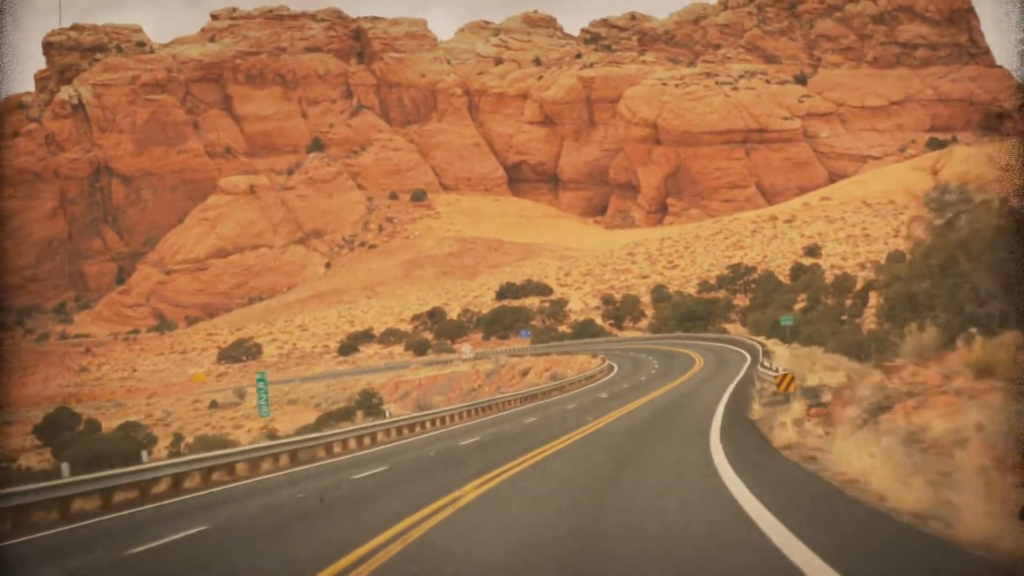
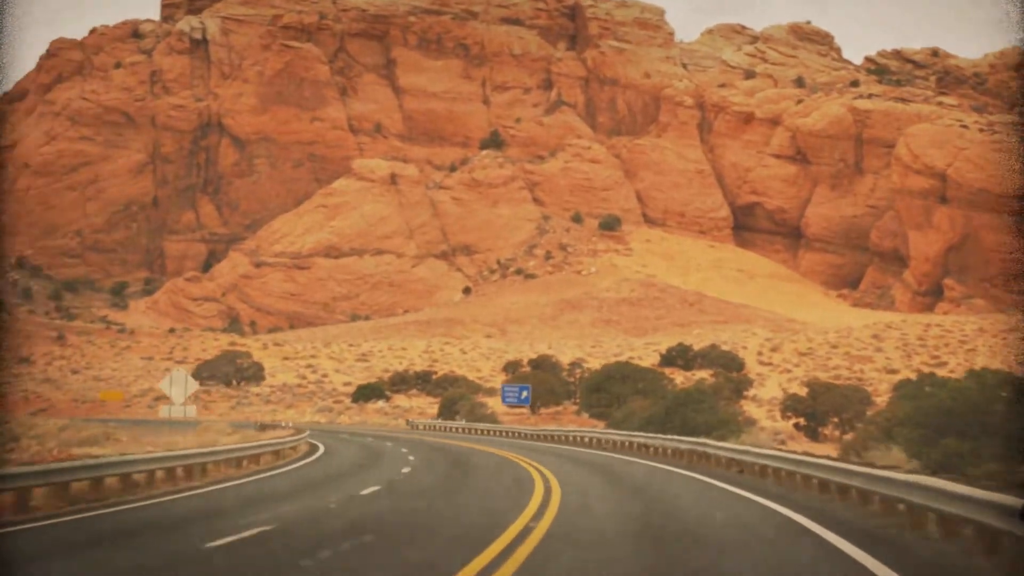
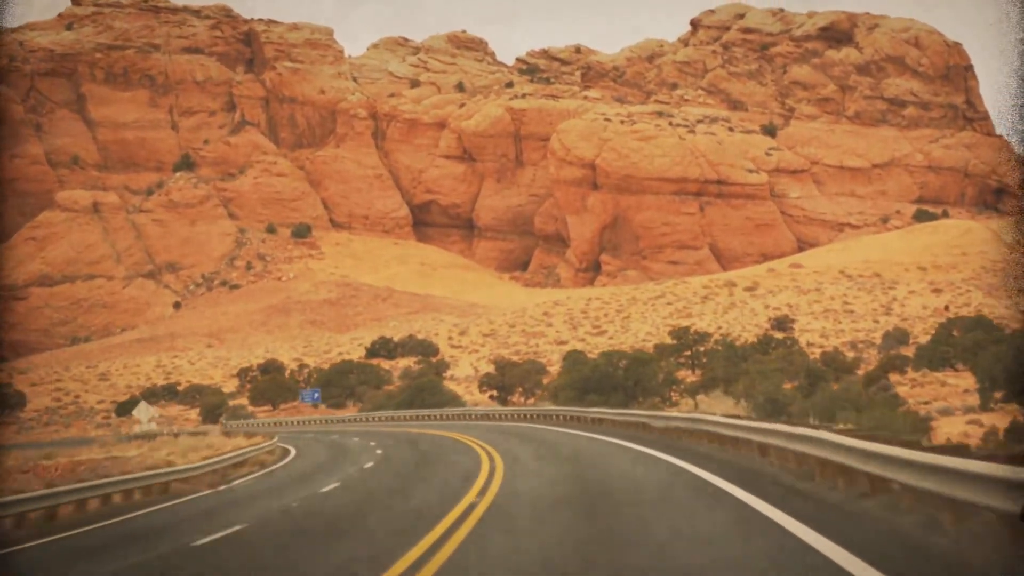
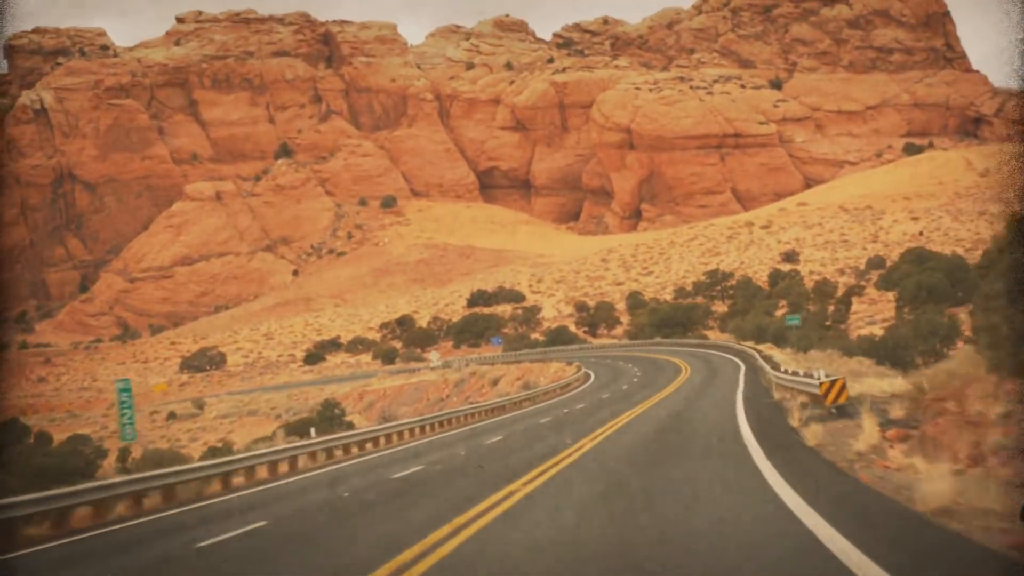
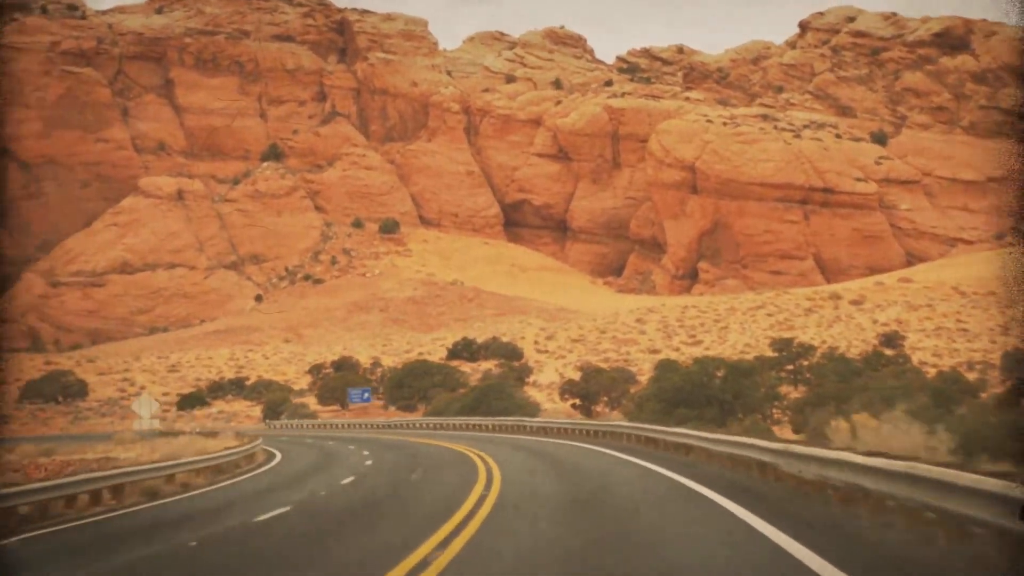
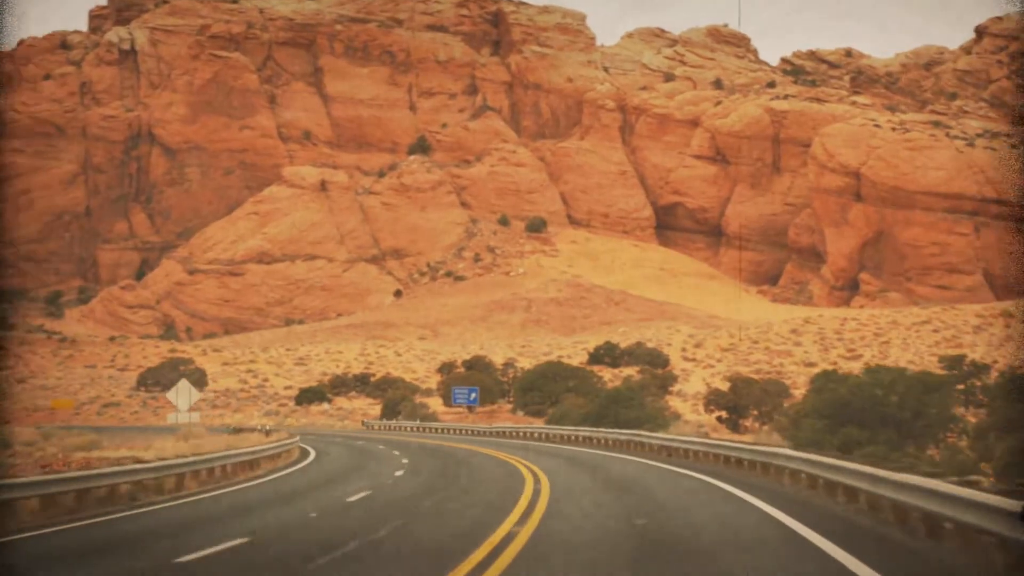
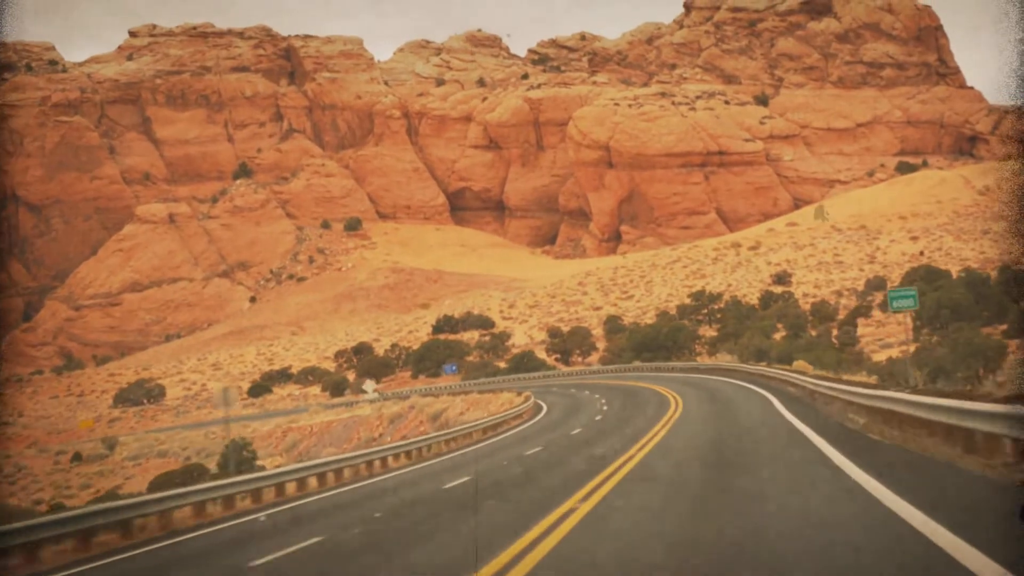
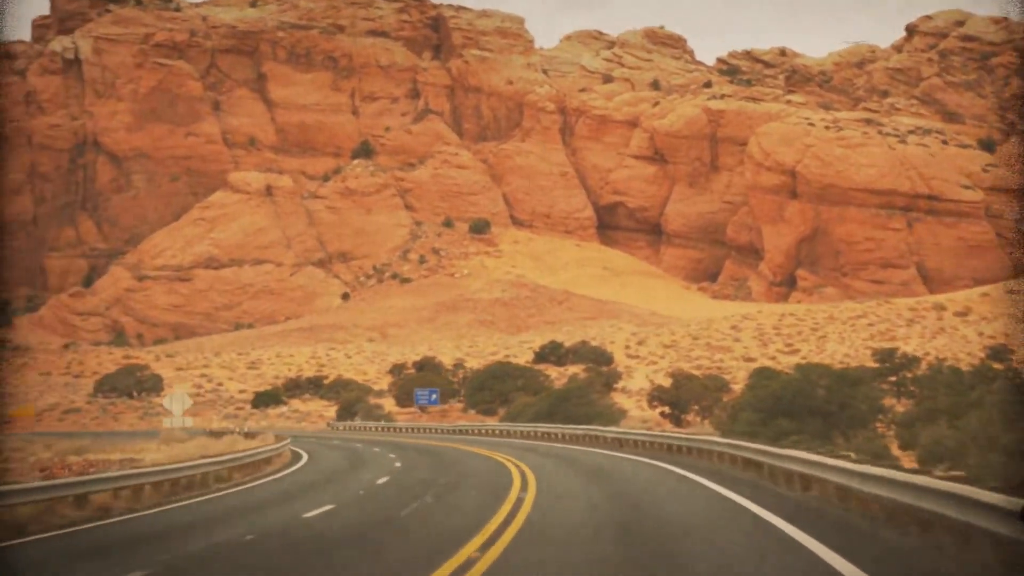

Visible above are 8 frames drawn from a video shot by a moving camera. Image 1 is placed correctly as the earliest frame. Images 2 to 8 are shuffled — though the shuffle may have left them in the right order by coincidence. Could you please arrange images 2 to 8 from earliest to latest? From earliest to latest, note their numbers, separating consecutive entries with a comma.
4, 7, 3, 5, 8, 6, 2
